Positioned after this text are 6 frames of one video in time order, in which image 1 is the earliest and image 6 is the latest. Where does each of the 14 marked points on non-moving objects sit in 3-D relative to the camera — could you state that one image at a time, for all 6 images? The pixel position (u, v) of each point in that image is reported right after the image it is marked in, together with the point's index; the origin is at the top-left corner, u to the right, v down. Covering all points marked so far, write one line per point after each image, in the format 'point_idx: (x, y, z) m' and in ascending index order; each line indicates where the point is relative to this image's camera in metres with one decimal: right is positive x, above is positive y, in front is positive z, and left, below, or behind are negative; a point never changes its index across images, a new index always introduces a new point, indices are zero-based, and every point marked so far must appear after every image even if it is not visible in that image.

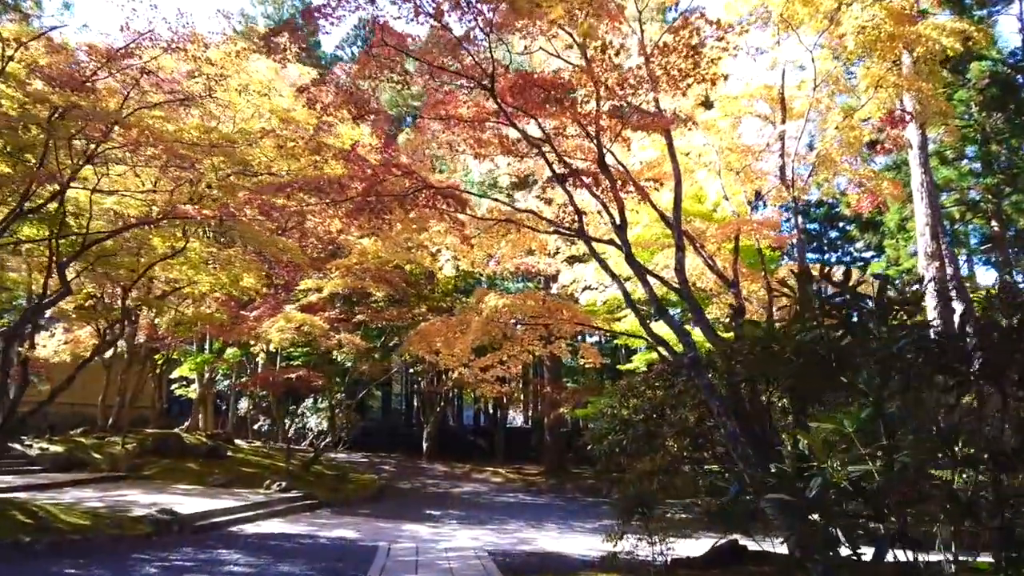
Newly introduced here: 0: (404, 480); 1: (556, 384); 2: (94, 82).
0: (-2.5, -4.4, +17.0) m
1: (+1.0, -2.2, +16.4) m
2: (-4.3, +2.1, +7.6) m
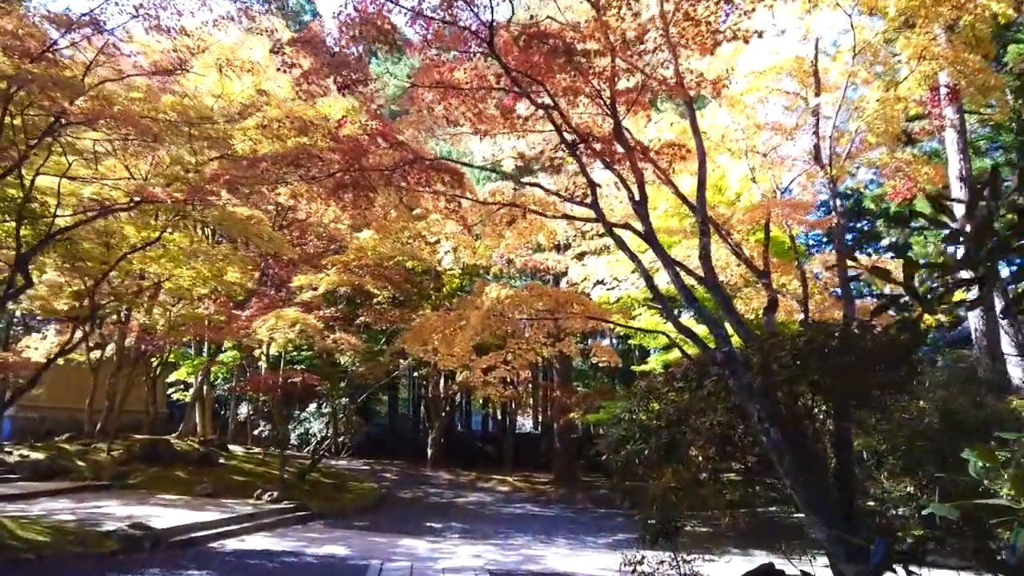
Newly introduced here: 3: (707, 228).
0: (-2.4, -4.4, +16.2) m
1: (+1.2, -2.1, +15.6) m
2: (-4.3, +2.2, +6.9) m
3: (+1.8, +0.6, +6.7) m
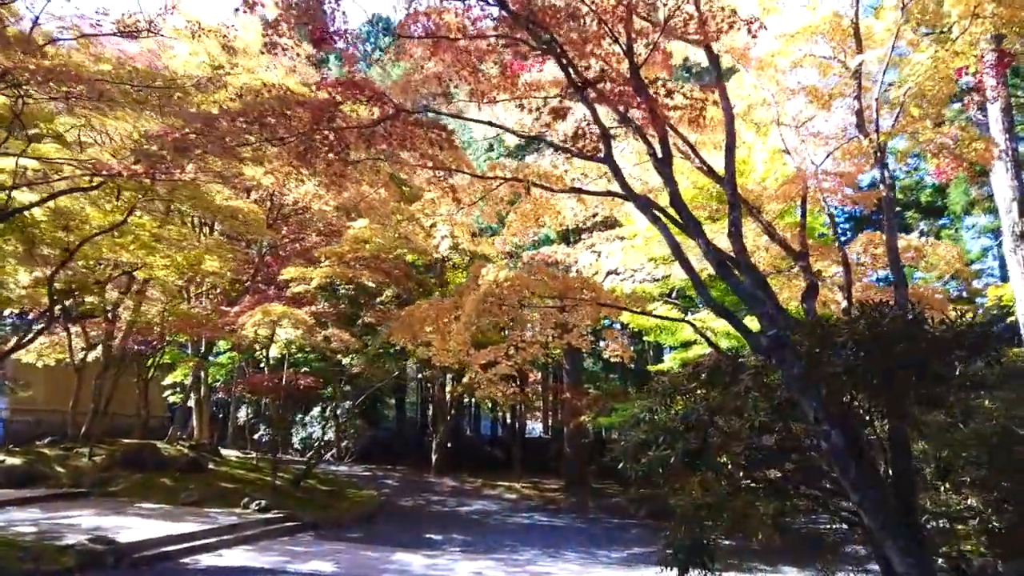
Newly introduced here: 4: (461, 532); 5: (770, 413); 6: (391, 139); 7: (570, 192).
0: (-2.2, -4.3, +15.3) m
1: (+1.3, -2.1, +14.7) m
2: (-4.3, +2.3, +6.1) m
3: (+1.8, +0.7, +5.8) m
4: (-0.8, -3.8, +11.3) m
5: (+1.7, -0.8, +4.9) m
6: (-0.9, +1.1, +5.6) m
7: (+0.5, +0.9, +6.6) m
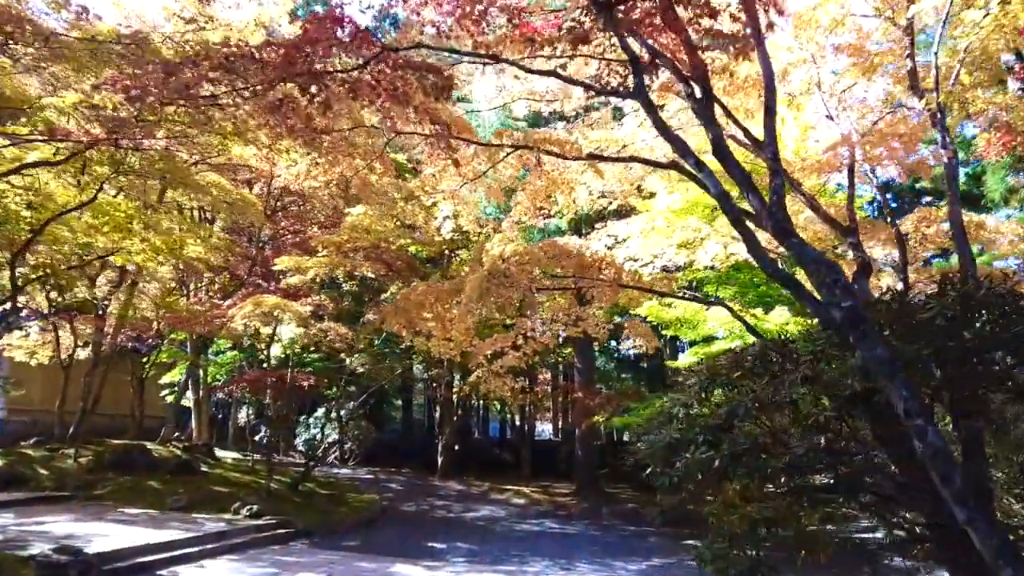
0: (-2.0, -4.2, +14.6) m
1: (+1.5, -1.9, +14.0) m
2: (-4.2, +2.5, +5.4) m
3: (+1.9, +0.9, +5.0) m
4: (-0.7, -3.6, +10.6) m
5: (+1.7, -0.7, +4.1) m
6: (-0.9, +1.3, +4.9) m
7: (+0.6, +1.0, +5.9) m
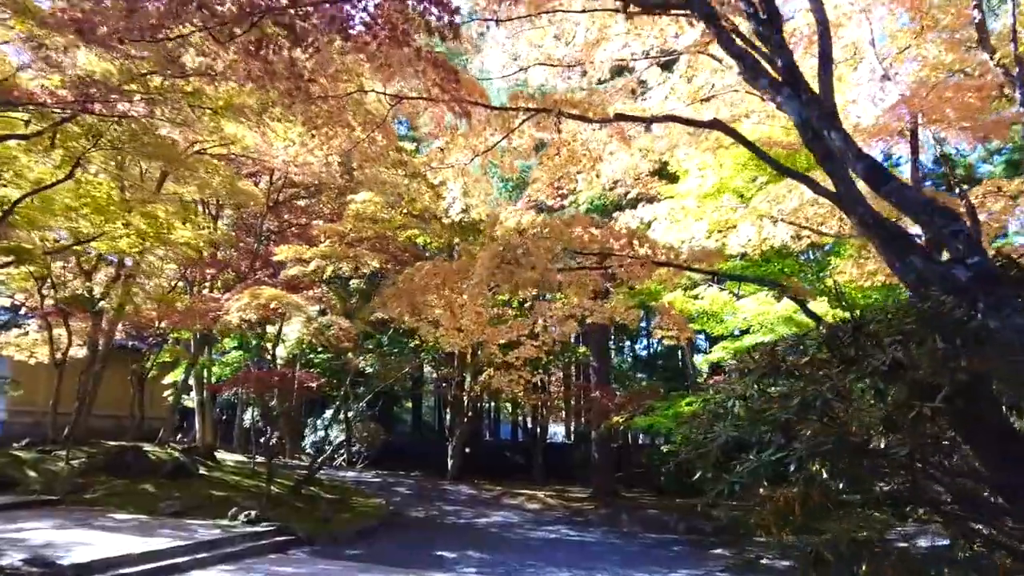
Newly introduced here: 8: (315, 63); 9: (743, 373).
0: (-1.8, -4.1, +13.9) m
1: (+1.7, -1.8, +13.3) m
2: (-4.1, +2.6, +4.8) m
3: (+2.0, +1.0, +4.4) m
4: (-0.5, -3.5, +9.9) m
5: (+1.8, -0.5, +3.4) m
6: (-0.8, +1.4, +4.2) m
7: (+0.7, +1.2, +5.2) m
8: (-1.4, +1.6, +5.3) m
9: (+1.3, -0.5, +3.9) m
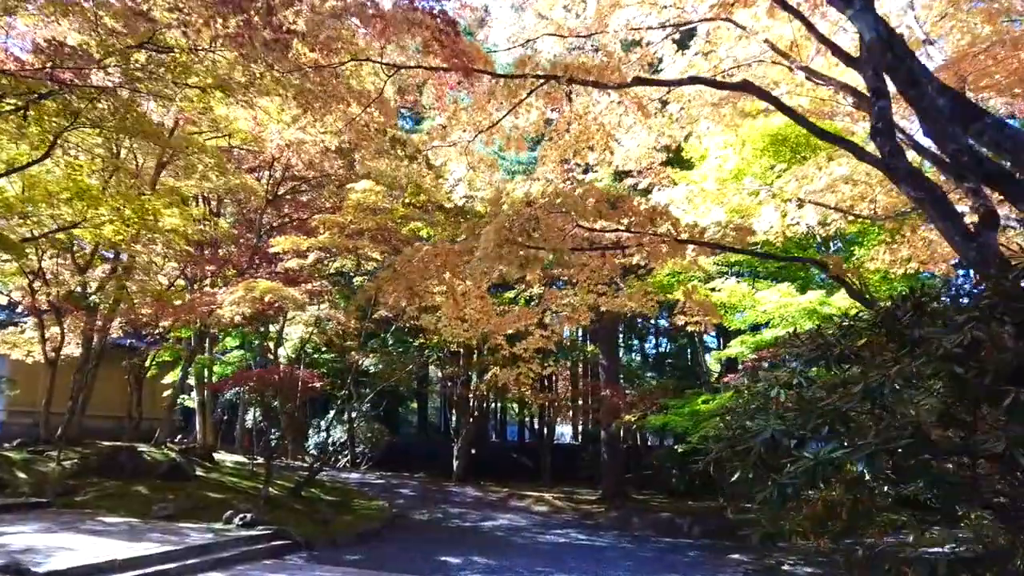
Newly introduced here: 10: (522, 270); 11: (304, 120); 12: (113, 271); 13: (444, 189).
0: (-1.7, -4.0, +13.5) m
1: (+1.8, -1.7, +12.8) m
2: (-4.1, +2.7, +4.4) m
3: (+2.0, +1.1, +3.9) m
4: (-0.4, -3.4, +9.5) m
5: (+1.9, -0.4, +3.0) m
6: (-0.7, +1.5, +3.8) m
7: (+0.8, +1.3, +4.8) m
8: (-1.4, +1.7, +4.9) m
9: (+1.3, -0.4, +3.5) m
10: (+0.1, +0.1, +4.8) m
11: (-1.8, +1.5, +6.5) m
12: (-6.2, +0.3, +11.4) m
13: (-0.7, +1.0, +7.6) m
